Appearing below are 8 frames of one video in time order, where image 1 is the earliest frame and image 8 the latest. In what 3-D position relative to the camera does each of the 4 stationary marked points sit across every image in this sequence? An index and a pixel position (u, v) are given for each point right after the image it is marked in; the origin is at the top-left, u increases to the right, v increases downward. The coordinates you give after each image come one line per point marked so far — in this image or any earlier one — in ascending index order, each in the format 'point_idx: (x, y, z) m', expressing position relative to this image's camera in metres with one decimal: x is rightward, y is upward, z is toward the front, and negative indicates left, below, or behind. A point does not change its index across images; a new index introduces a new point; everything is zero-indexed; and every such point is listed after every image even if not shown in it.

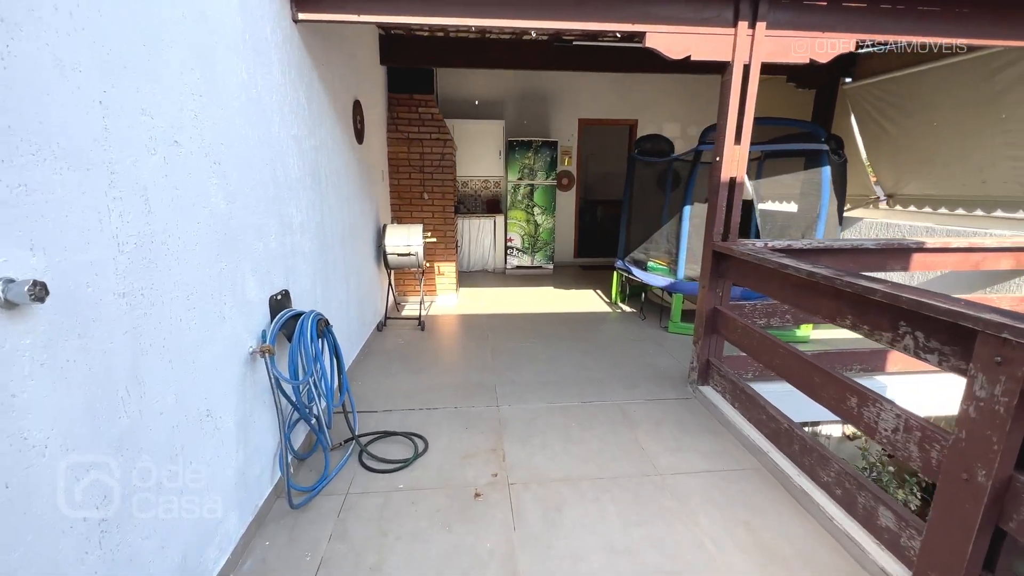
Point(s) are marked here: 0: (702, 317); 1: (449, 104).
0: (+1.2, -0.2, +2.7) m
1: (-0.9, +2.6, +6.5) m
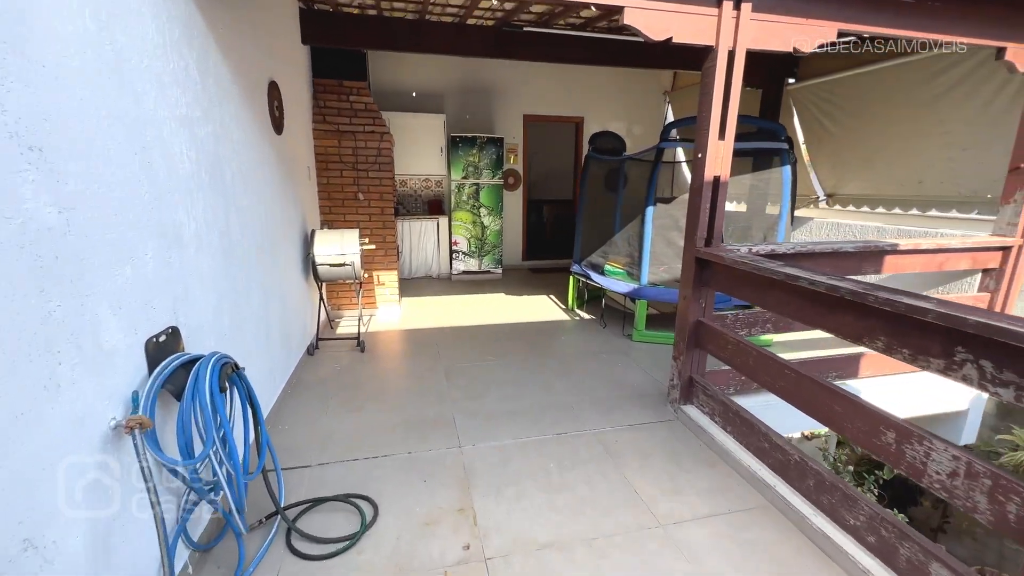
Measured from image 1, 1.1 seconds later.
0: (+0.9, -0.2, +2.5) m
1: (-1.7, +2.5, +5.9) m
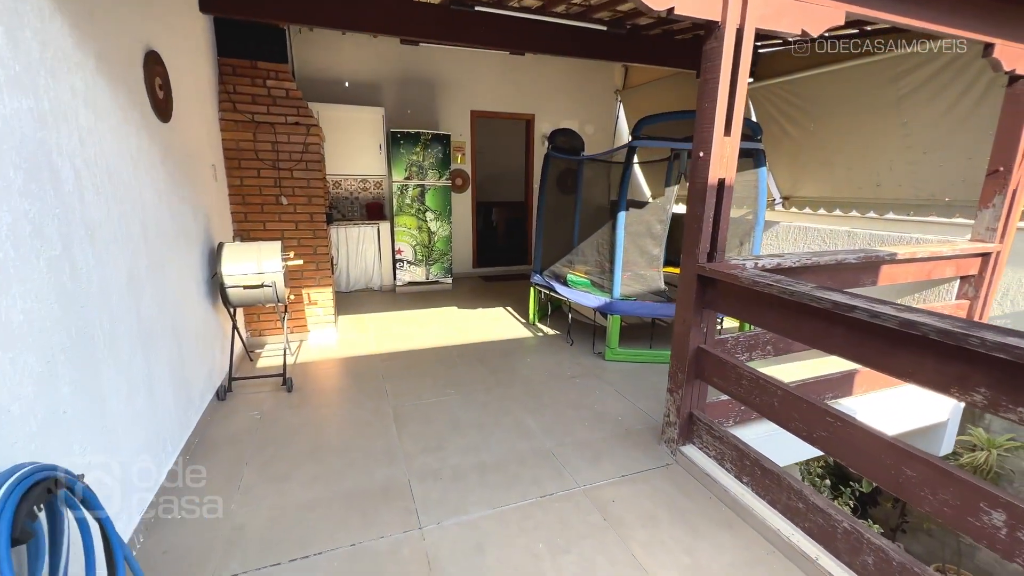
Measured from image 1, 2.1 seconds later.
0: (+0.8, -0.3, +2.1) m
1: (-2.3, +2.3, +5.2) m
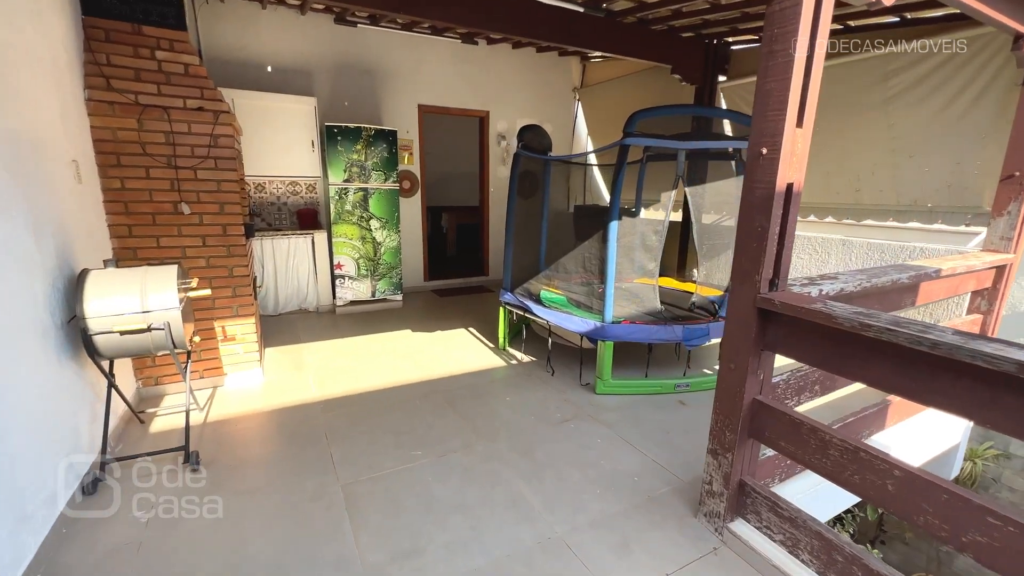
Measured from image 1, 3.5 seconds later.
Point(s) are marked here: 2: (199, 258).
0: (+0.8, -0.5, +1.6) m
1: (-2.8, +2.1, +4.3) m
2: (-1.9, +0.2, +2.8) m
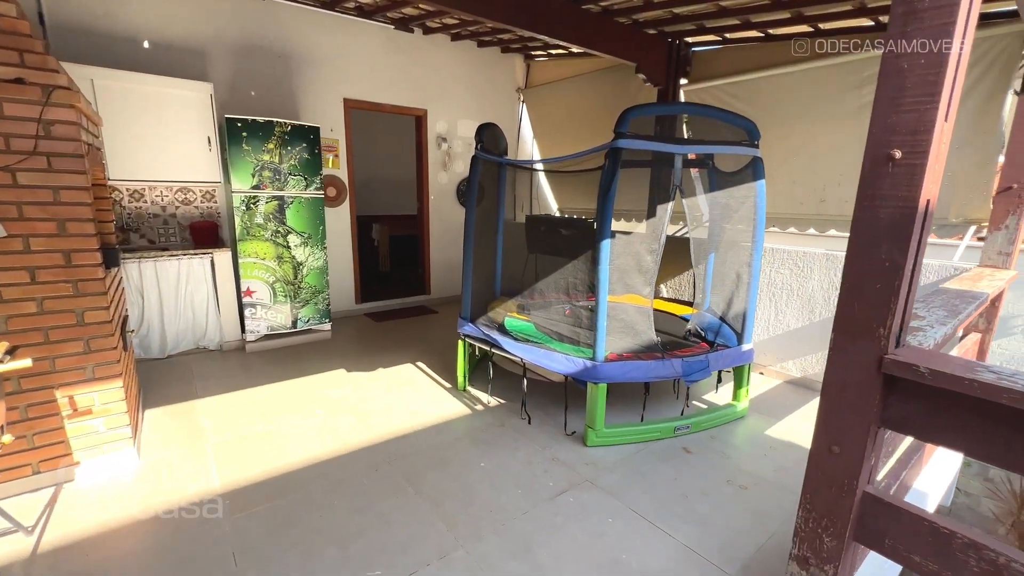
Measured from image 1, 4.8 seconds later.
0: (+0.9, -0.6, +1.2) m
1: (-3.2, +1.8, +3.3) m
2: (-2.1, 0.0, +1.9) m
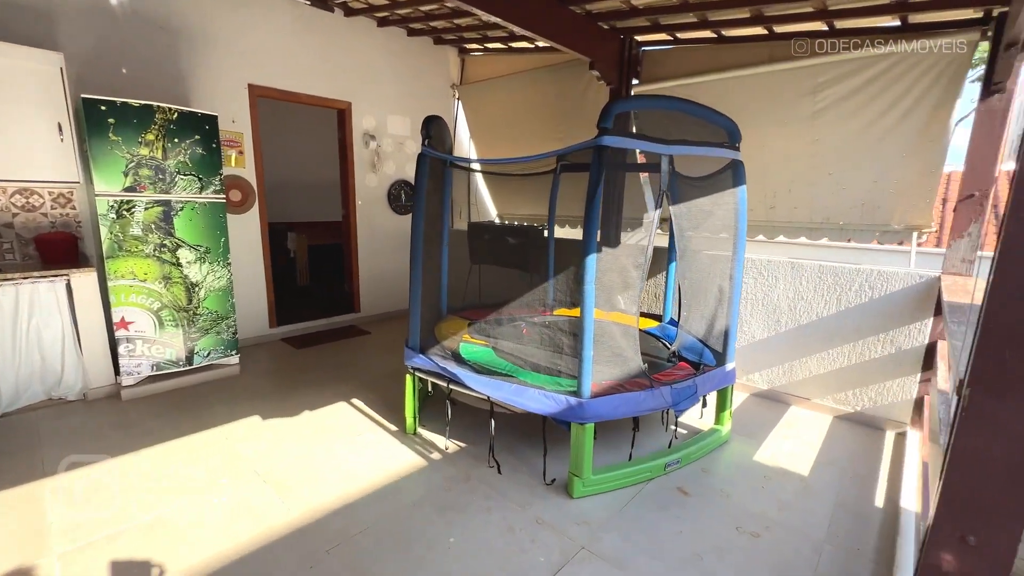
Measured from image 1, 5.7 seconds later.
0: (+0.9, -0.7, +0.9) m
1: (-3.5, +1.6, +2.3) m
2: (-2.1, -0.2, +1.1) m
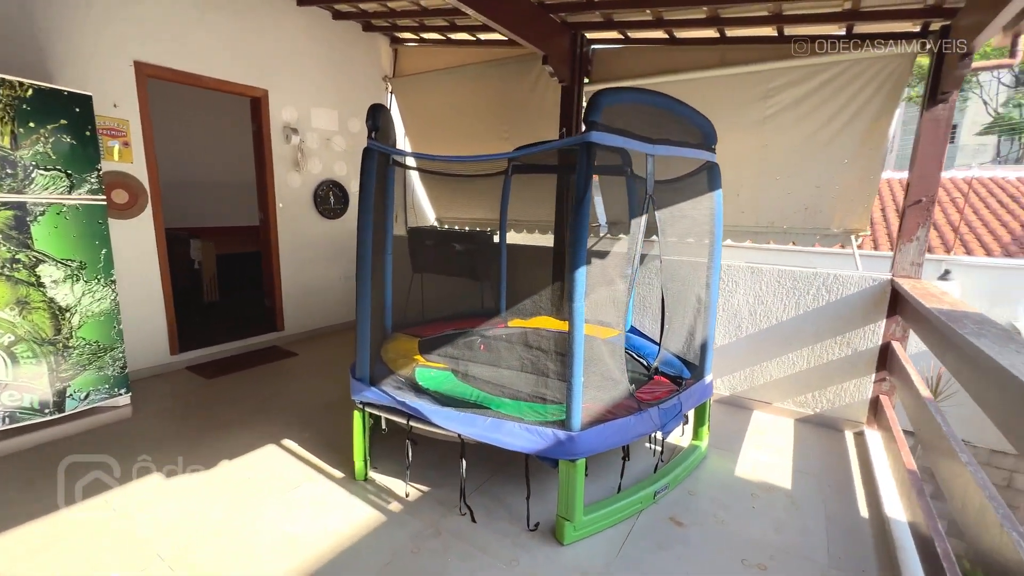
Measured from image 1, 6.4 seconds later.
0: (+1.0, -0.7, +0.8) m
1: (-3.6, +1.4, +1.5) m
2: (-2.0, -0.3, +0.5) m
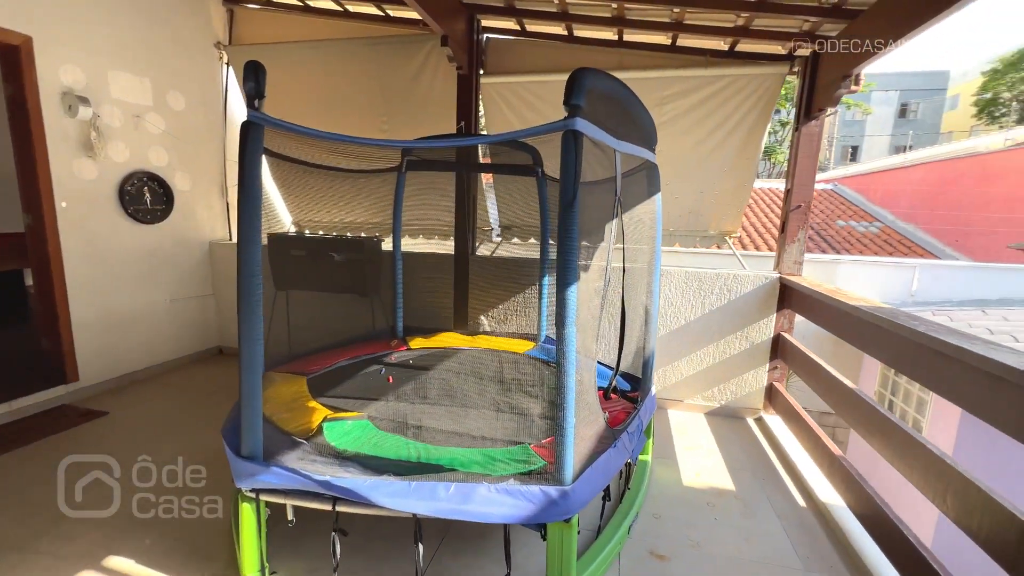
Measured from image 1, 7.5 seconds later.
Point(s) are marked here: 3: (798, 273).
0: (+1.2, -0.7, +0.8) m
1: (-3.5, +1.2, -0.1) m
2: (-1.5, -0.5, -0.5) m
3: (+1.8, +0.1, +2.9) m
